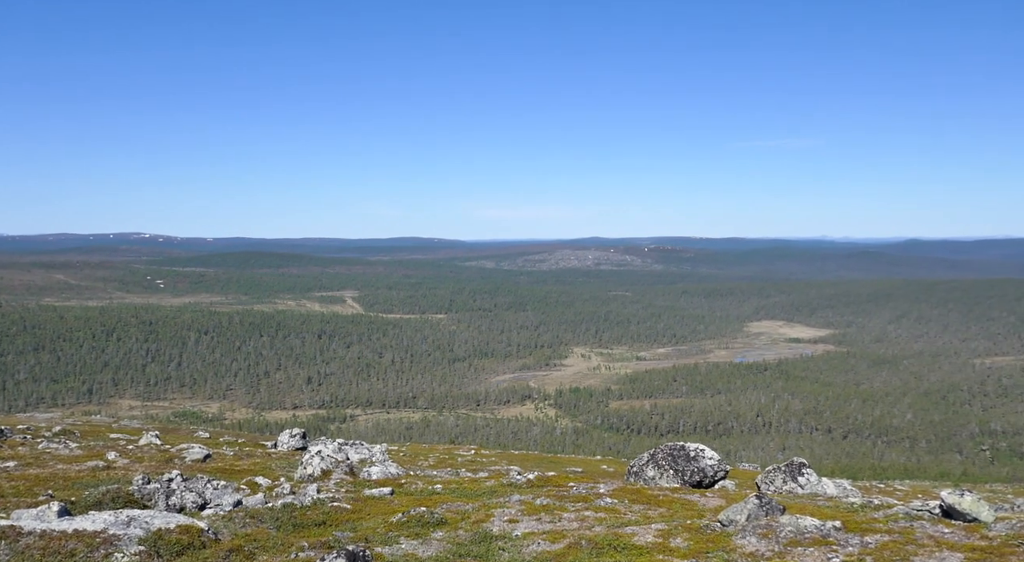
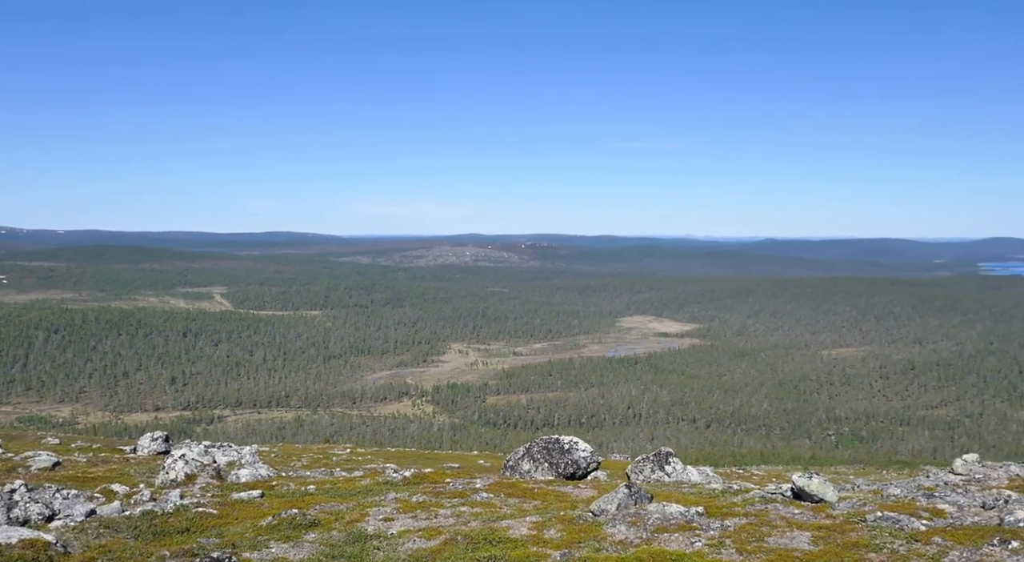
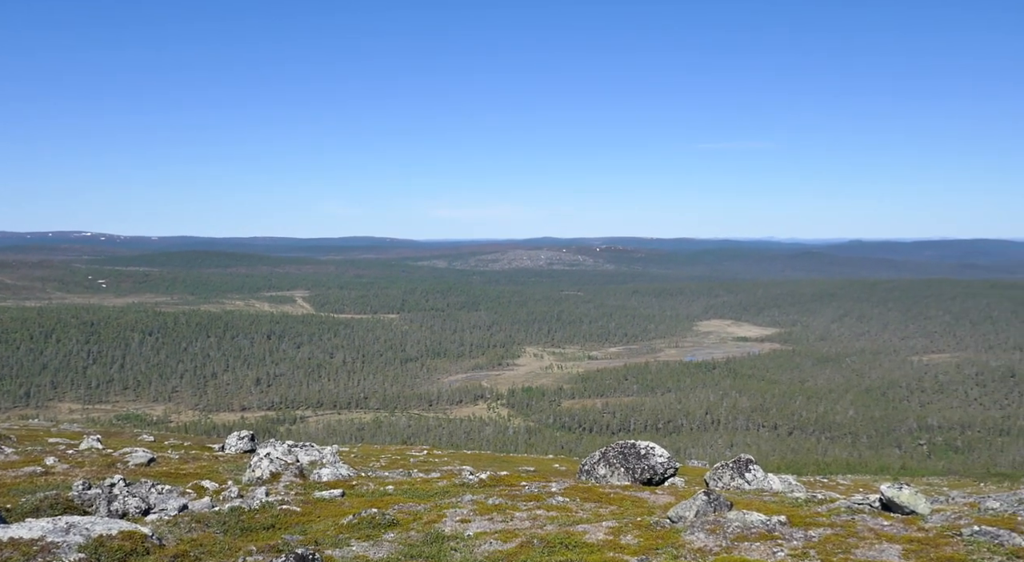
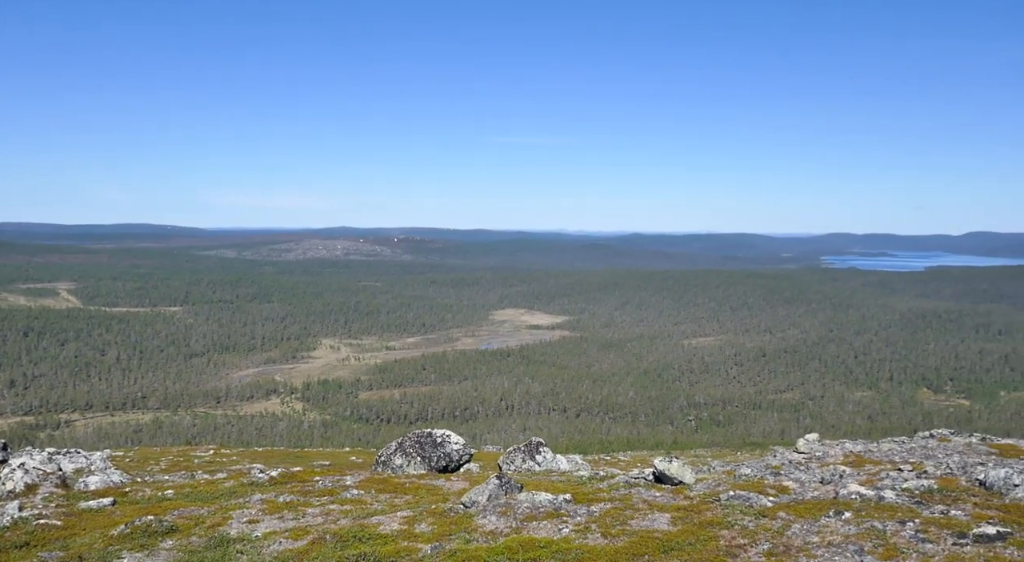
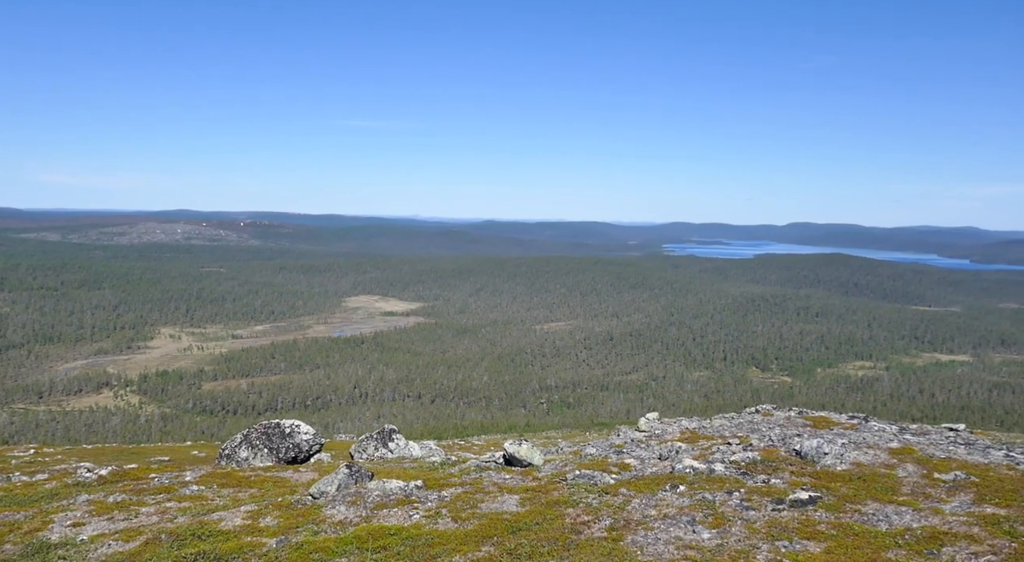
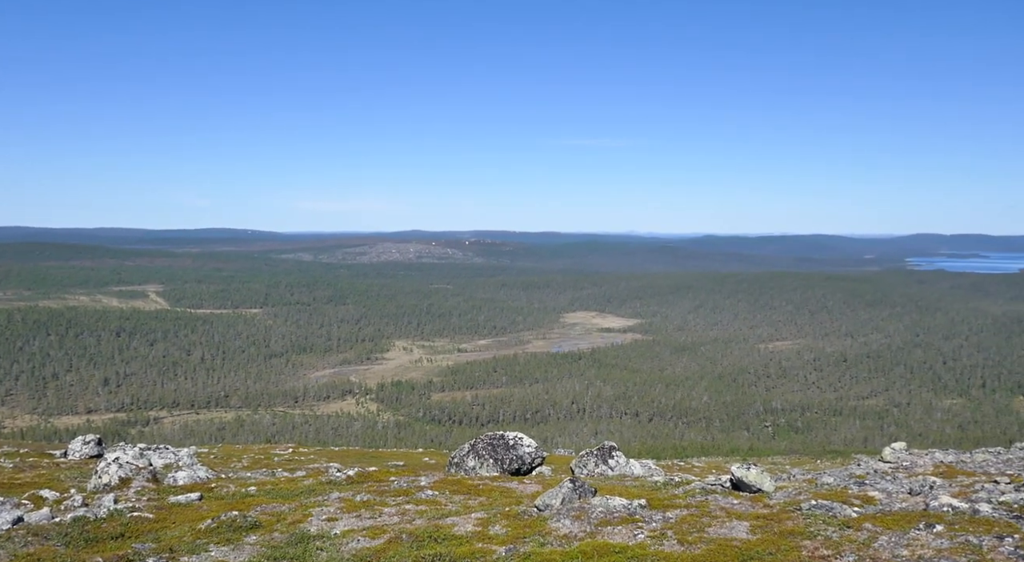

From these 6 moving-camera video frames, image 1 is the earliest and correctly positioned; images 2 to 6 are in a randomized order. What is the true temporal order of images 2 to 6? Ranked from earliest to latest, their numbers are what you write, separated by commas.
3, 2, 6, 4, 5
